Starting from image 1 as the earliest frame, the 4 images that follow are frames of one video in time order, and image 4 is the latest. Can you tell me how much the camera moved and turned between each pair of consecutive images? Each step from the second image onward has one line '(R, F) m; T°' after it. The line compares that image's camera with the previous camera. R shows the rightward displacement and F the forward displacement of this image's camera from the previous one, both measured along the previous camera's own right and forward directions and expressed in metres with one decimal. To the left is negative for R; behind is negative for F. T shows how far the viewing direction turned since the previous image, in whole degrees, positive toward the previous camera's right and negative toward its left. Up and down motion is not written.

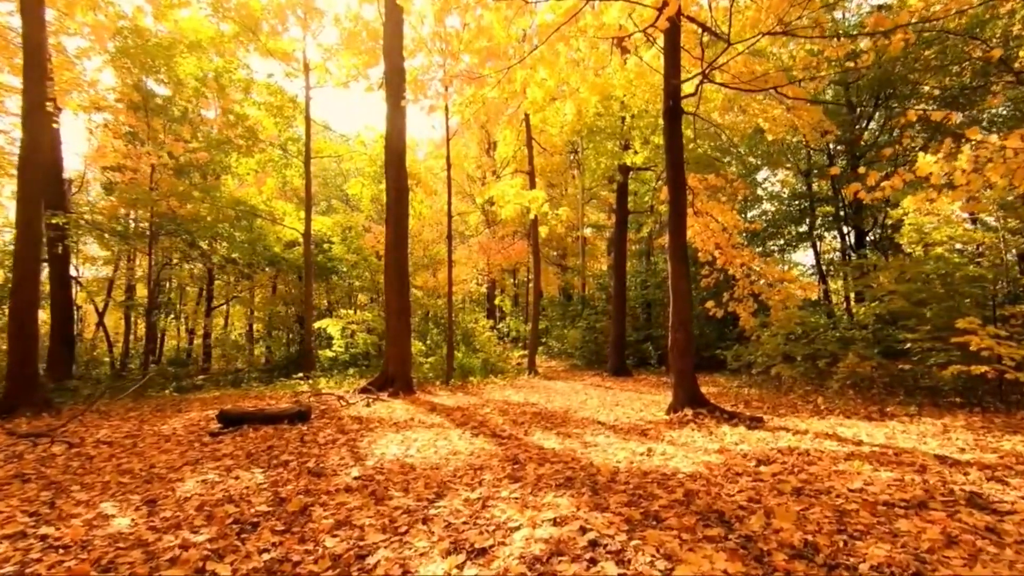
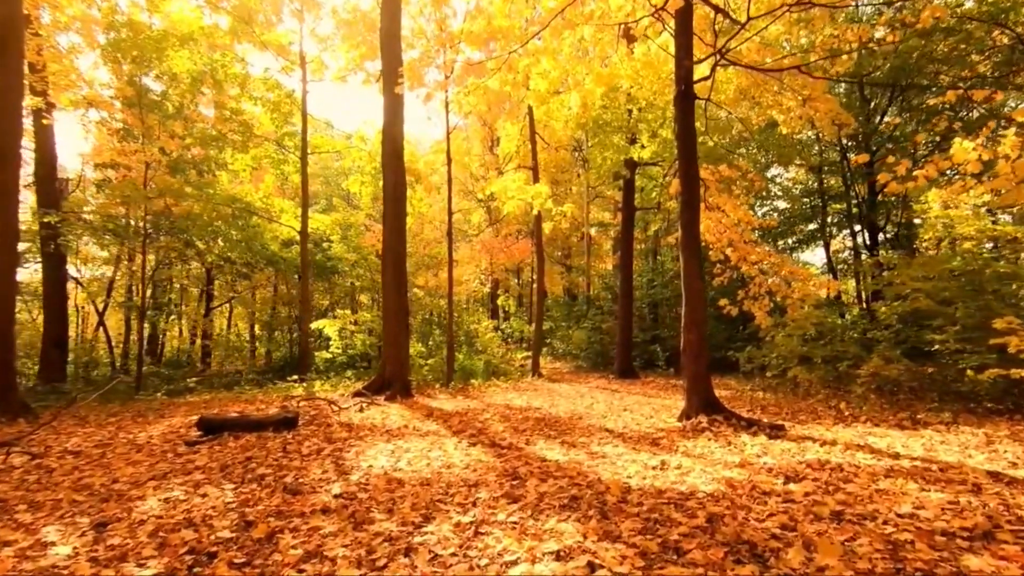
(0.0, +0.5) m; -1°
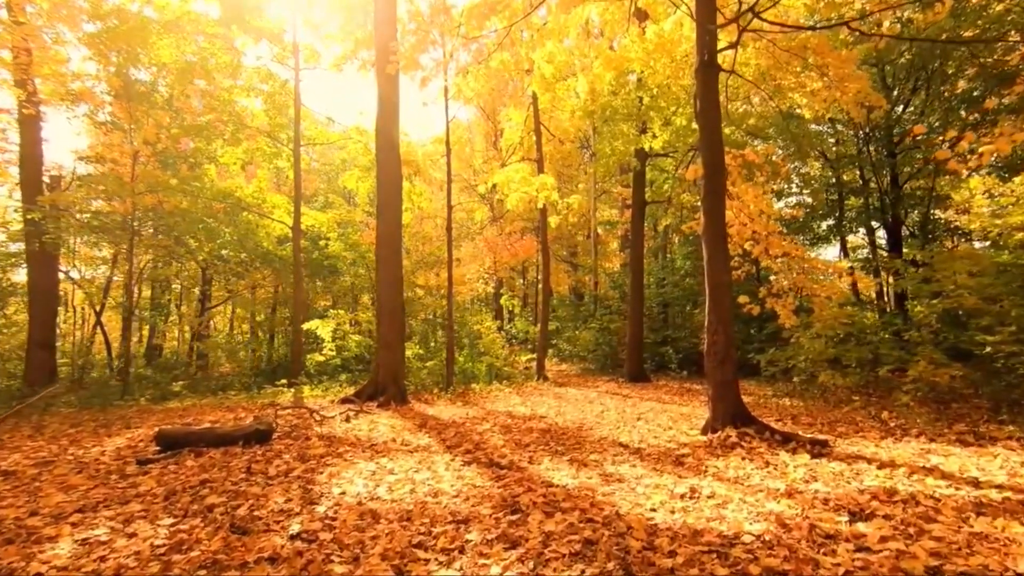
(0.0, +0.8) m; -1°
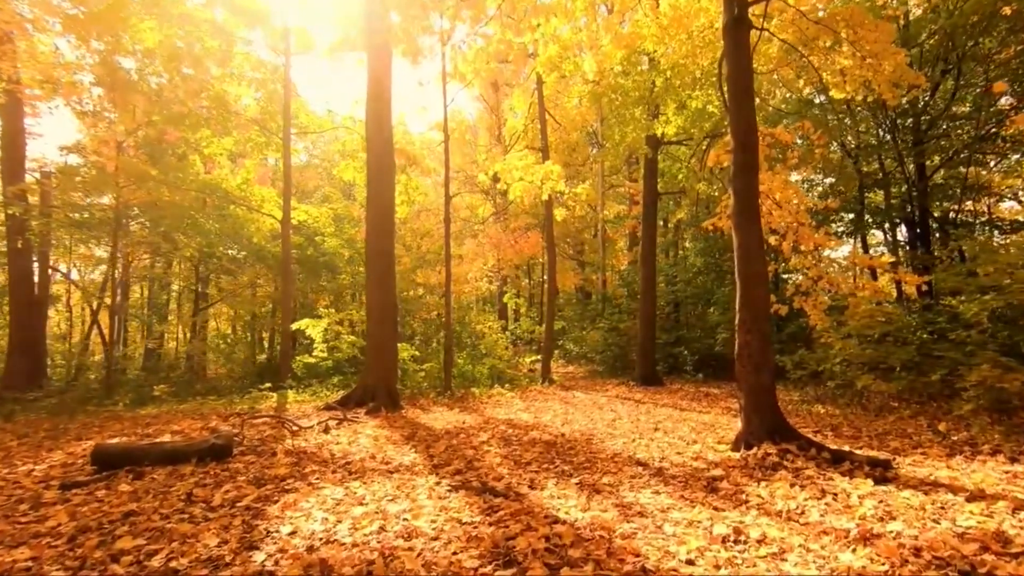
(+0.1, +0.8) m; -1°
